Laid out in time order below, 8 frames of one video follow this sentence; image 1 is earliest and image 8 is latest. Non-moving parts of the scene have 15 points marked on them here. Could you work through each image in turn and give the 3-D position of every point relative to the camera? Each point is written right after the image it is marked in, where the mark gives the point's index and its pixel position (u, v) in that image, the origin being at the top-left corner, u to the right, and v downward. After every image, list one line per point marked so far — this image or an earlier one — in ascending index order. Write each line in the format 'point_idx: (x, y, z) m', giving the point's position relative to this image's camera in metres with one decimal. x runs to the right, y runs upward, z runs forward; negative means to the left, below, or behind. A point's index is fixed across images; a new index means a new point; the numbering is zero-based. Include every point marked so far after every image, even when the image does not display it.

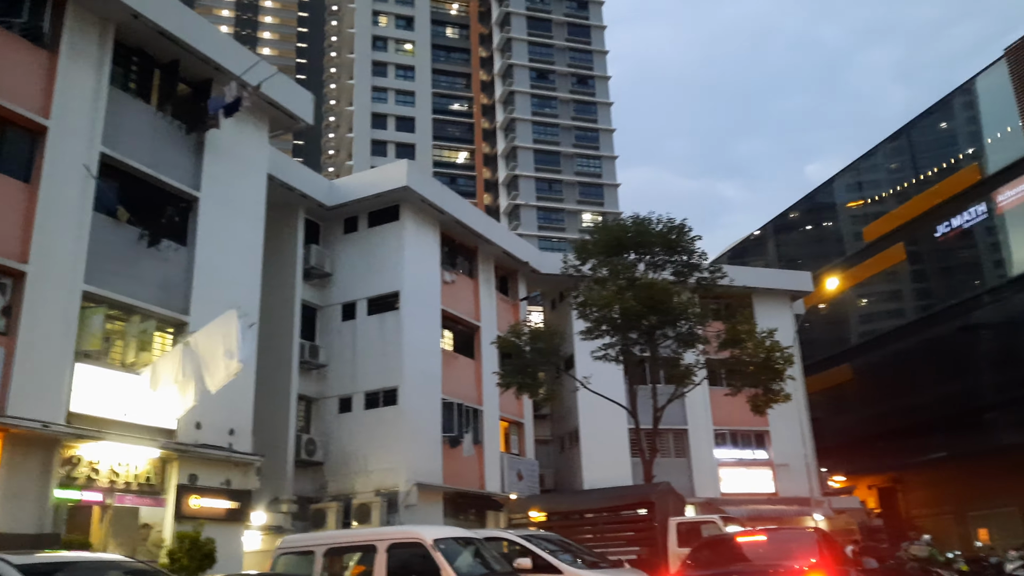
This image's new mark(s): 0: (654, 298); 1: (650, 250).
0: (+2.7, -0.2, +16.6) m
1: (+2.9, +0.8, +18.1) m
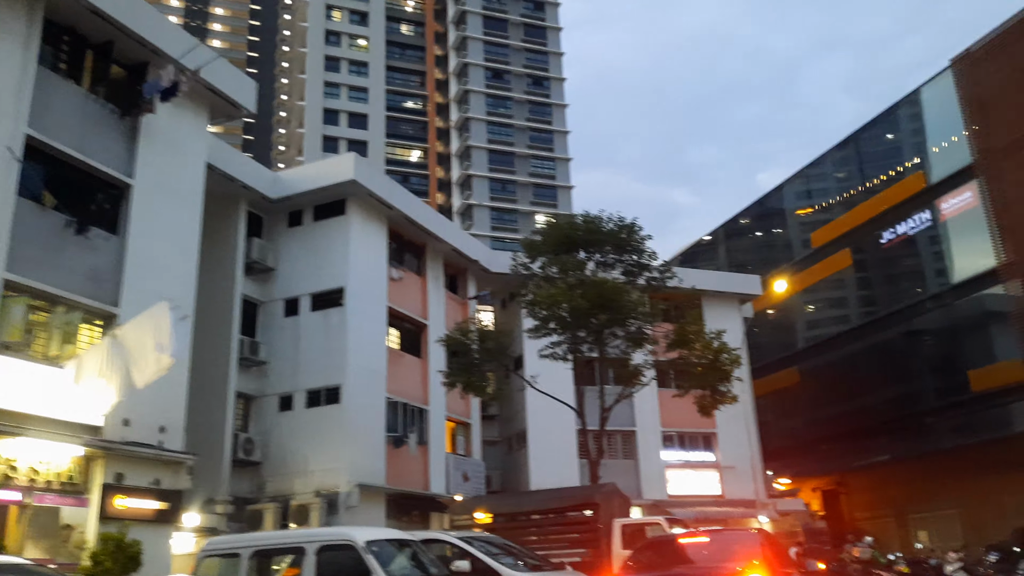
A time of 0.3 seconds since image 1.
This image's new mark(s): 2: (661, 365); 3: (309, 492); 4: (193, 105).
0: (+1.7, -0.1, +16.4) m
1: (+1.8, +0.8, +17.9) m
2: (+3.1, -1.6, +17.7) m
3: (-4.6, -4.6, +19.5) m
4: (-6.4, +3.6, +17.3) m
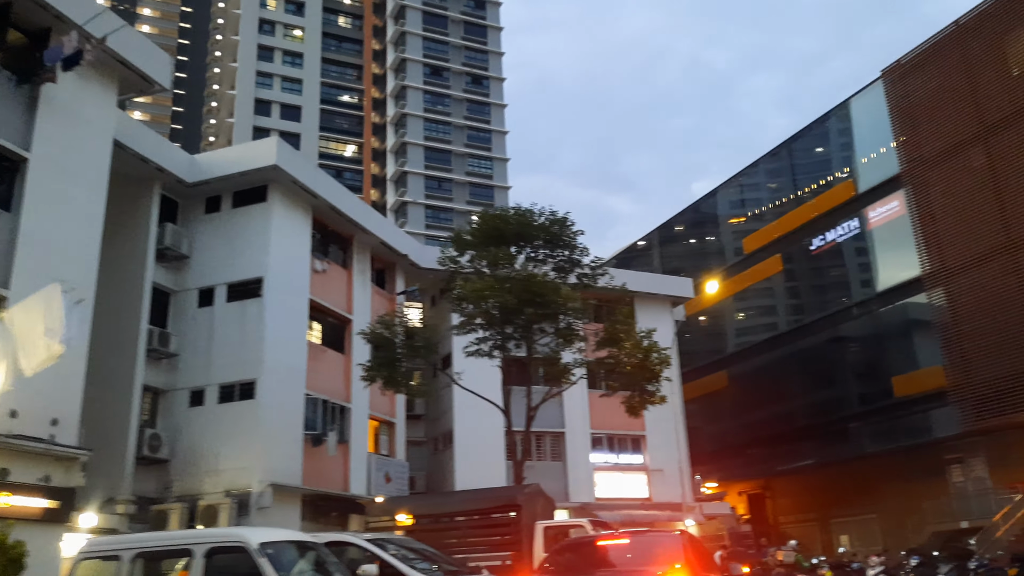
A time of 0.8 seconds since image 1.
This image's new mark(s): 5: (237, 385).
0: (+0.4, 0.0, +15.8) m
1: (+0.4, +0.9, +17.4) m
2: (+1.6, -1.5, +17.3) m
3: (-6.2, -4.3, +18.5) m
4: (-7.7, +3.9, +16.2) m
5: (-6.1, -2.1, +19.2) m
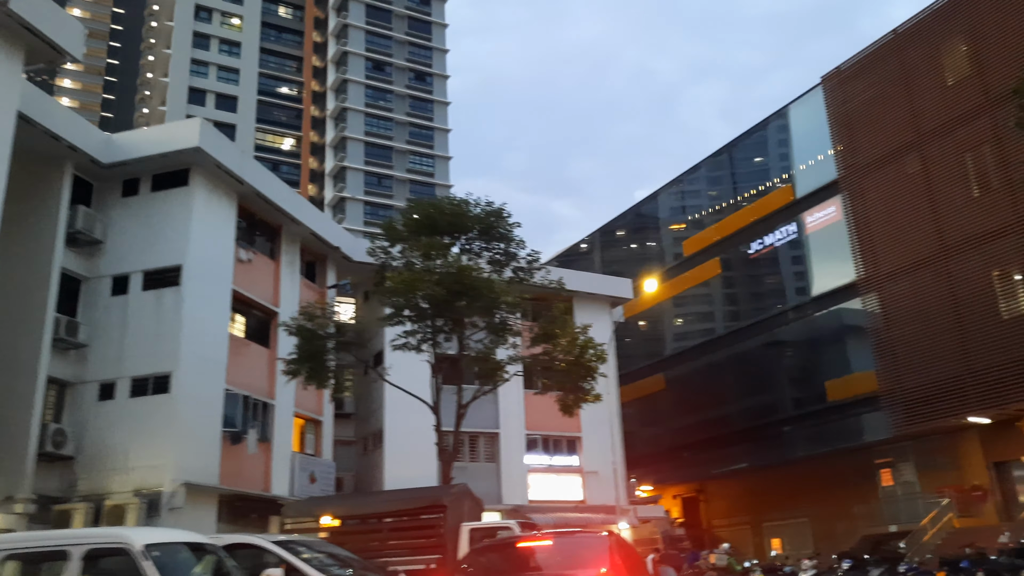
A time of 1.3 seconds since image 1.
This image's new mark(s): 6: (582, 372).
0: (-0.9, +0.1, +15.2) m
1: (-0.9, +1.0, +16.7) m
2: (+0.3, -1.4, +16.7) m
3: (-7.7, -4.1, +17.4) m
4: (-8.8, +4.2, +15.0) m
5: (-7.5, -1.9, +18.1) m
6: (+1.3, -1.6, +16.4) m
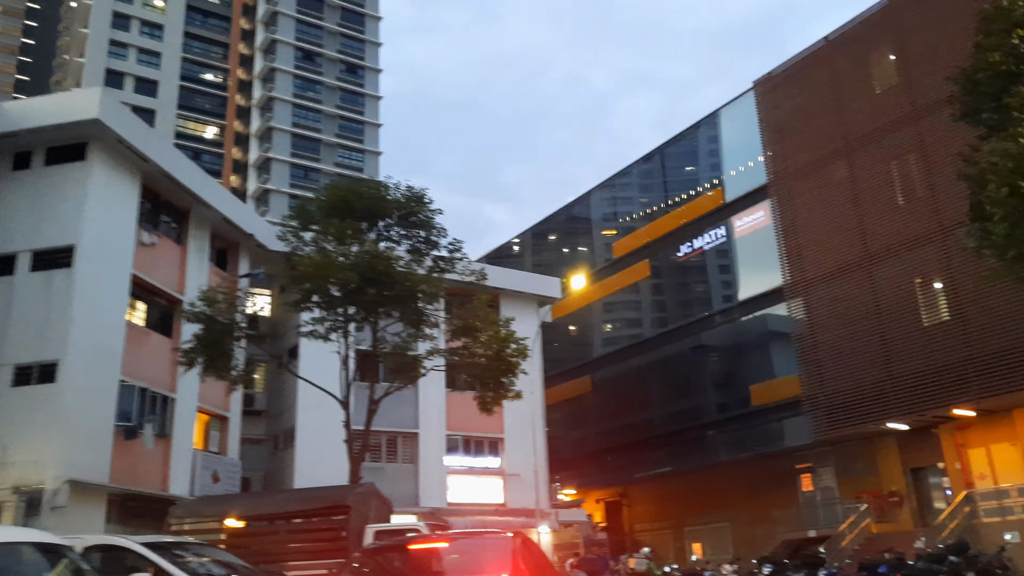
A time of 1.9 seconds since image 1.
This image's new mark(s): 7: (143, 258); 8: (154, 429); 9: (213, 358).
0: (-2.2, +0.3, +14.3) m
1: (-2.4, +1.2, +15.8) m
2: (-1.3, -1.2, +15.9) m
3: (-9.3, -3.7, +15.9) m
4: (-10.0, +4.6, +13.5) m
5: (-9.1, -1.5, +16.6) m
6: (-0.2, -1.4, +15.6) m
7: (-8.1, +0.7, +19.2) m
8: (-7.5, -3.0, +18.4) m
9: (-5.5, -1.3, +16.2) m
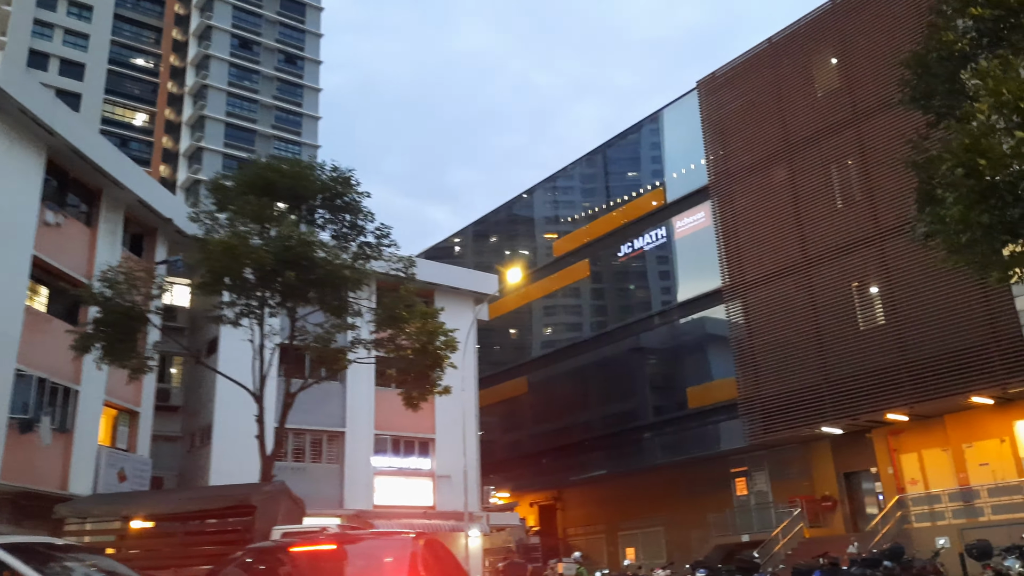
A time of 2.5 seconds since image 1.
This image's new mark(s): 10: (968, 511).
0: (-3.3, +0.5, +13.4) m
1: (-3.5, +1.5, +14.9) m
2: (-2.5, -1.0, +15.0) m
3: (-10.6, -3.3, +14.4) m
4: (-10.9, +5.1, +12.1) m
5: (-10.4, -1.1, +15.2) m
6: (-1.4, -1.3, +14.8) m
7: (-9.5, +1.0, +17.8) m
8: (-9.0, -2.7, +17.0) m
9: (-6.7, -1.0, +15.0) m
10: (+10.0, -4.9, +19.2) m
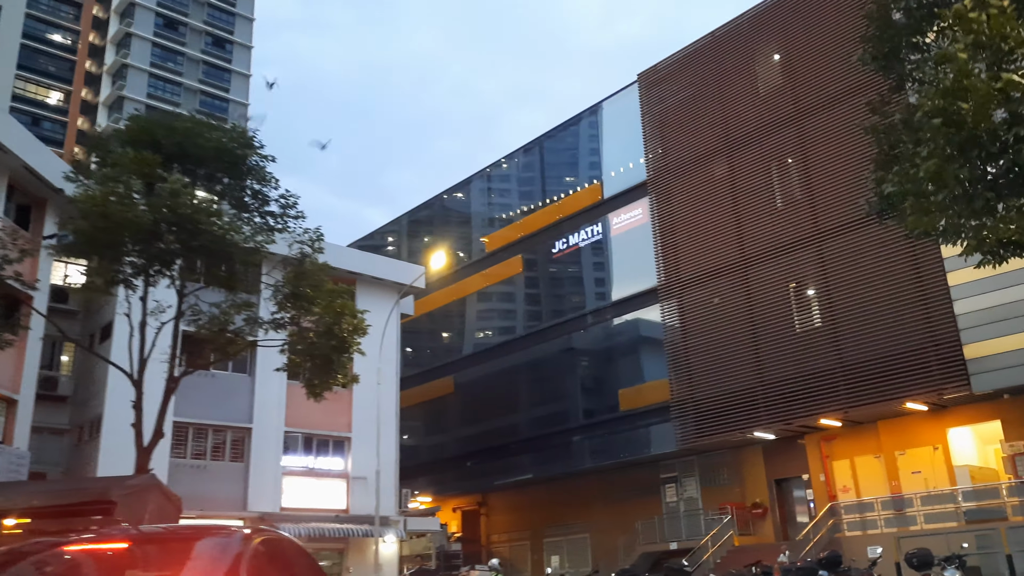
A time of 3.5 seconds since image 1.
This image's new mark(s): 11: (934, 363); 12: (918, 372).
0: (-4.4, +1.0, +11.8) m
1: (-4.8, +1.9, +13.3) m
2: (-3.8, -0.6, +13.4) m
3: (-11.9, -2.7, +12.3) m
4: (-11.8, +5.7, +10.0) m
5: (-11.7, -0.5, +13.1) m
6: (-2.7, -0.9, +13.4) m
7: (-10.9, +1.6, +15.8) m
8: (-10.4, -2.1, +15.0) m
9: (-8.0, -0.5, +13.1) m
10: (+8.3, -5.0, +18.6) m
11: (+9.5, -1.7, +19.6) m
12: (+9.2, -1.9, +19.8) m
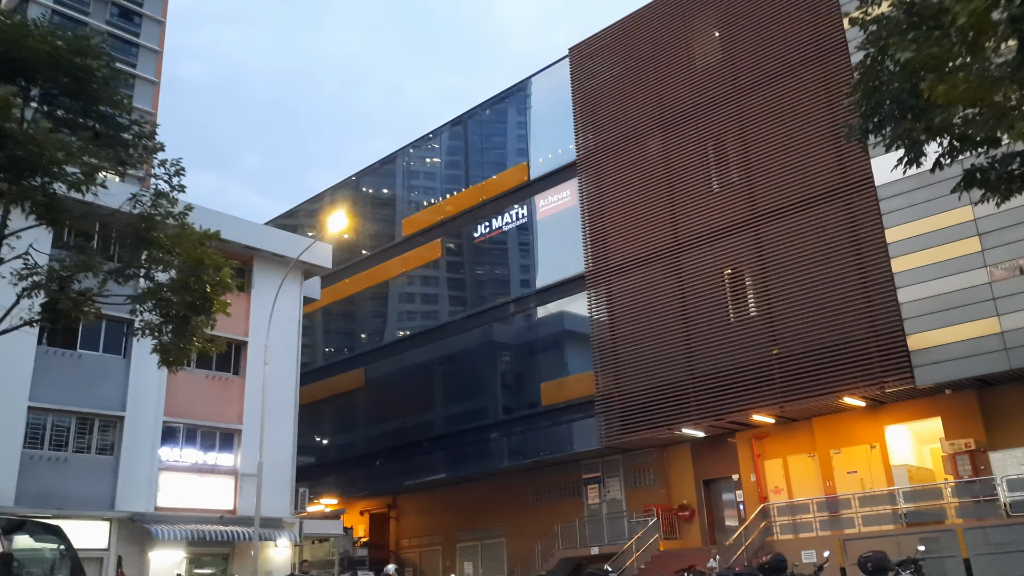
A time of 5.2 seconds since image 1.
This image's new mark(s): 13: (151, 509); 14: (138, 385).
0: (-5.5, +1.7, +9.4) m
1: (-5.9, +2.6, +10.9) m
2: (-5.0, 0.0, +11.1) m
3: (-13.0, -1.8, +9.3) m
4: (-12.6, +6.6, +7.1) m
5: (-12.9, +0.3, +10.1) m
6: (-4.0, -0.3, +11.1) m
7: (-12.3, +2.4, +12.8) m
8: (-11.8, -1.3, +12.1) m
9: (-9.2, +0.3, +10.4) m
10: (+6.5, -4.6, +17.2) m
11: (+7.7, -1.4, +18.3) m
12: (+7.4, -1.6, +18.5) m
13: (-7.9, -4.8, +18.9) m
14: (-8.3, -2.1, +19.5) m
